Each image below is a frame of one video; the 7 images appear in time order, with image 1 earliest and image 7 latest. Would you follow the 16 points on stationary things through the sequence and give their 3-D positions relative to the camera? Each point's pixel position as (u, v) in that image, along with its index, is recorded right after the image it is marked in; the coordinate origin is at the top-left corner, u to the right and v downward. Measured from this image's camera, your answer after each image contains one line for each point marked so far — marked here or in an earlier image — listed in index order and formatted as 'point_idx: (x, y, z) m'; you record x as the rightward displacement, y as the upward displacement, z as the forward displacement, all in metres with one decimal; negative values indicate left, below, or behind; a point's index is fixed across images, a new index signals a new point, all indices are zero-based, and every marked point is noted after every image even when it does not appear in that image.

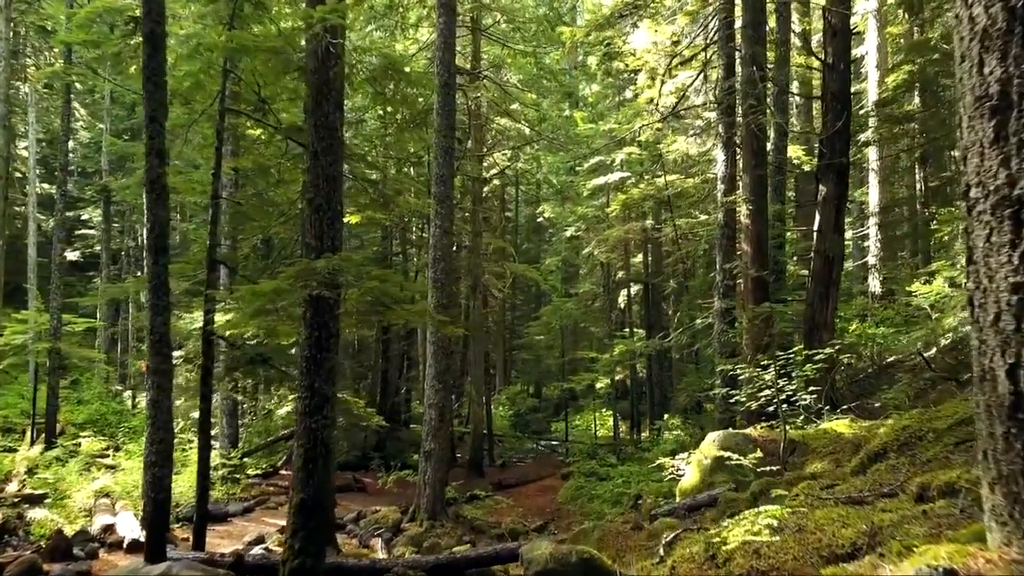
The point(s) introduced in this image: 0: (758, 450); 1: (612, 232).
0: (+2.6, -1.7, +8.0) m
1: (+2.5, +1.4, +19.4) m
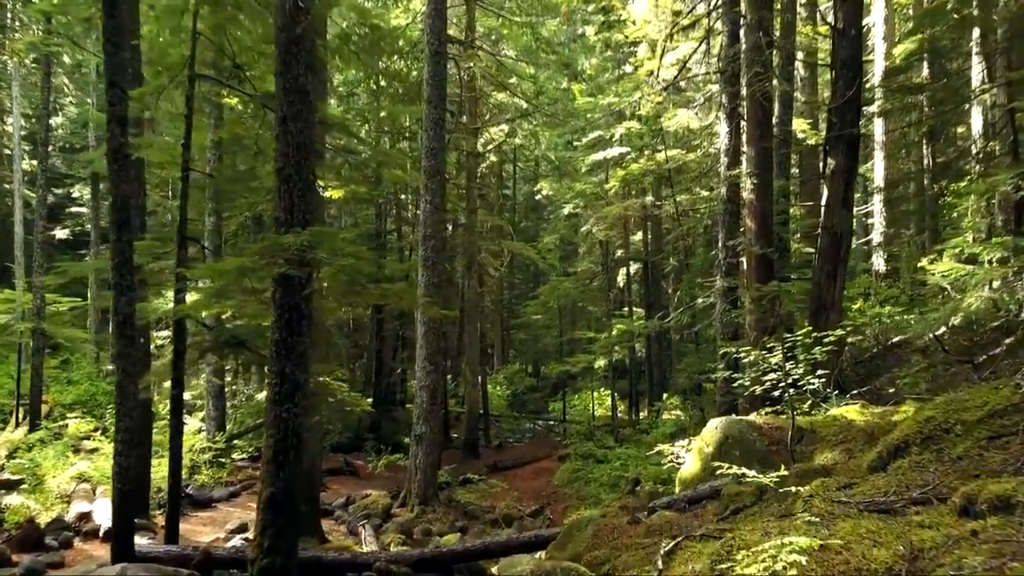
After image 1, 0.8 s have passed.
0: (+2.5, -1.5, +7.5) m
1: (+2.4, +1.9, +18.9) m
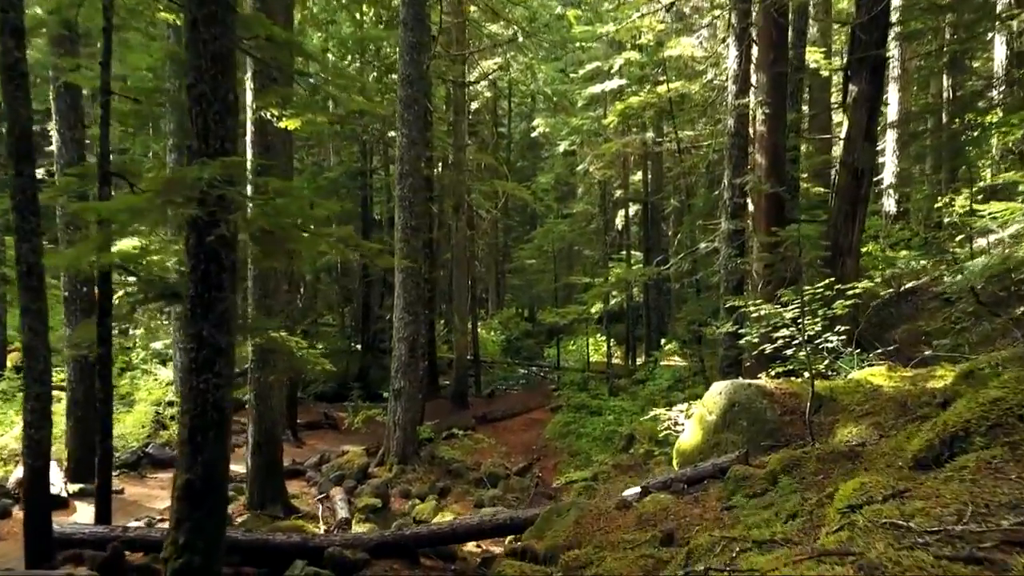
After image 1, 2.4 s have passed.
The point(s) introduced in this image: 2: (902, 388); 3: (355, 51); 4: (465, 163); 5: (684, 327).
0: (+2.2, -1.0, +6.5) m
1: (+2.2, +3.3, +17.6) m
2: (+3.1, -0.8, +6.1) m
3: (-3.3, +5.0, +16.2) m
4: (-1.2, +3.1, +19.1) m
5: (+3.8, -0.9, +16.8) m
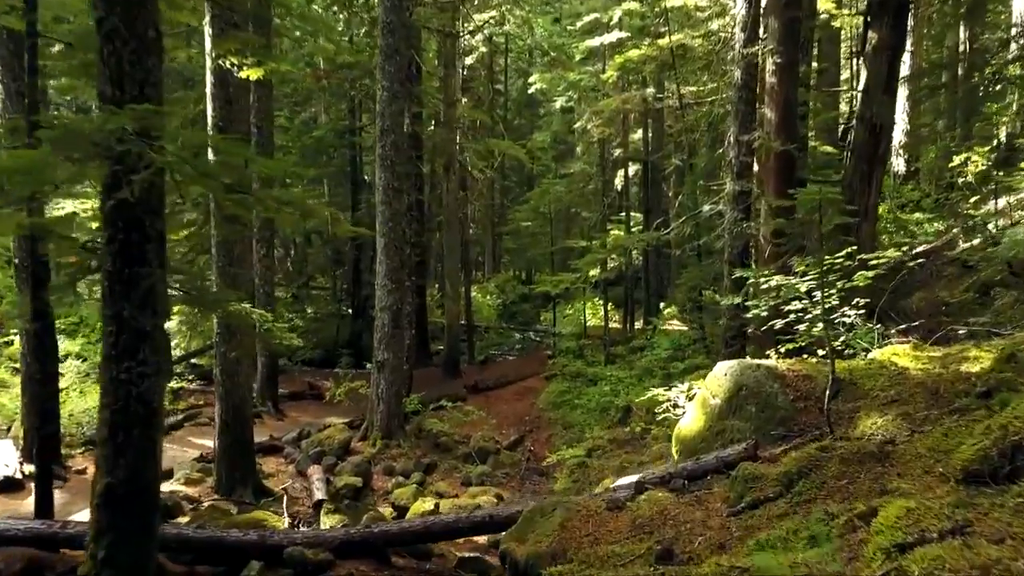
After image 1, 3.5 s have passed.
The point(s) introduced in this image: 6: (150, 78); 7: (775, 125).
0: (+2.1, -0.8, +5.8) m
1: (+2.0, +4.0, +16.7) m
2: (+3.0, -0.6, +5.4) m
3: (-3.5, +5.7, +15.2) m
4: (-1.3, +4.0, +18.2) m
5: (+3.6, -0.1, +16.1) m
6: (-2.0, +1.2, +4.3) m
7: (+3.3, +2.0, +9.5) m
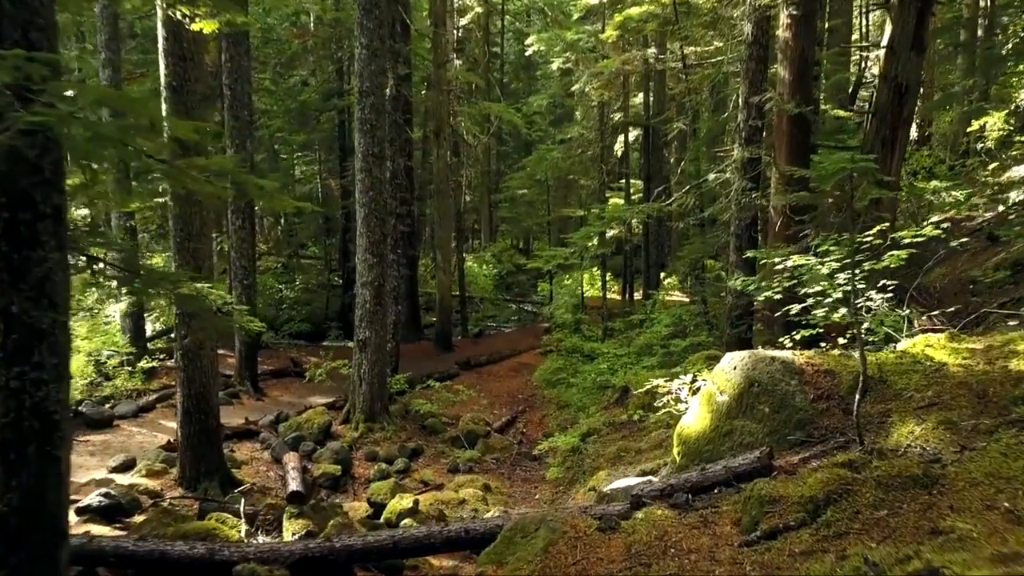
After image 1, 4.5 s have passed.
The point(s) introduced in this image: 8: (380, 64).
0: (+2.0, -0.7, +5.1) m
1: (+1.9, +4.6, +15.7) m
2: (+2.8, -0.5, +4.7) m
3: (-3.6, +6.2, +14.2) m
4: (-1.5, +4.6, +17.3) m
5: (+3.5, +0.4, +15.4) m
6: (-2.2, +1.2, +3.5) m
7: (+3.1, +2.3, +8.6) m
8: (-1.8, +3.1, +10.5) m
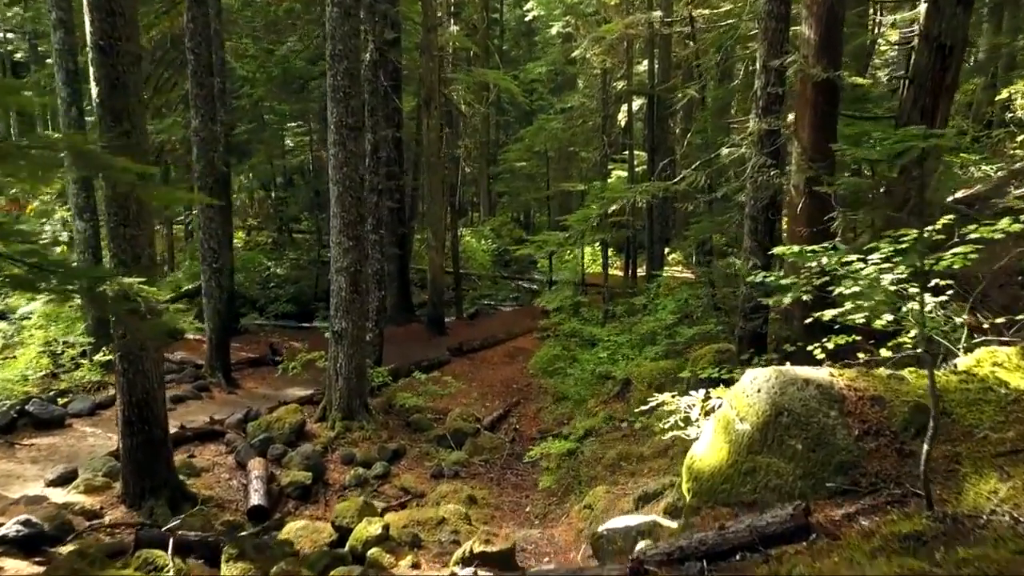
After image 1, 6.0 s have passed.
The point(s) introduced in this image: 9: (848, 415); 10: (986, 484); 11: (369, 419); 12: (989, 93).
0: (+1.8, -0.7, +4.1) m
1: (+1.8, +5.0, +14.6) m
2: (+2.7, -0.5, +3.7) m
3: (-3.7, +6.5, +12.9) m
4: (-1.6, +5.0, +16.1) m
5: (+3.4, +0.8, +14.3) m
6: (-2.3, +1.1, +2.5) m
7: (+3.0, +2.4, +7.5) m
8: (-1.9, +3.2, +9.4) m
9: (+1.8, -0.7, +4.2) m
10: (+2.1, -0.8, +3.3) m
11: (-1.9, -1.7, +10.3) m
12: (+9.2, +3.8, +14.8) m
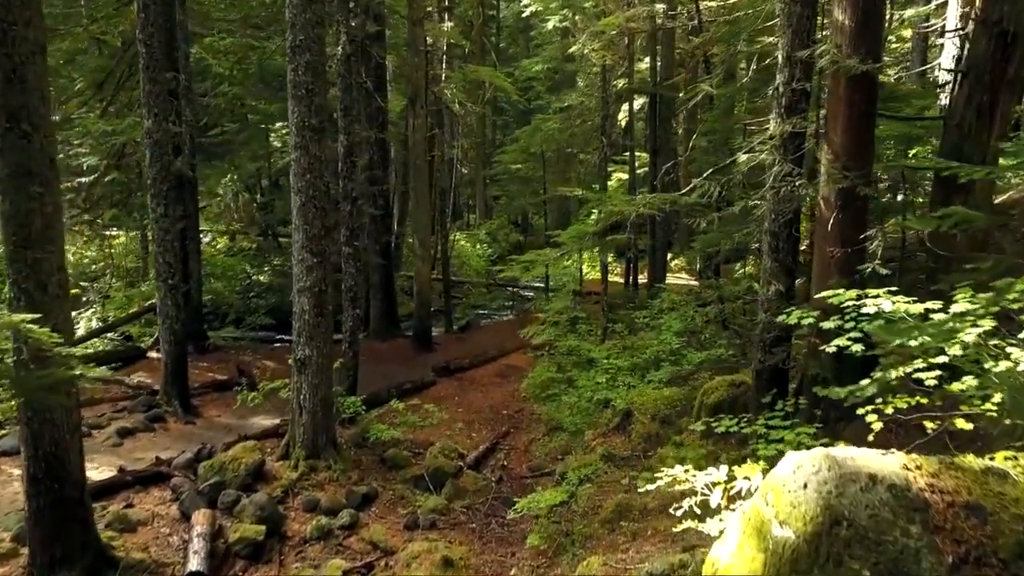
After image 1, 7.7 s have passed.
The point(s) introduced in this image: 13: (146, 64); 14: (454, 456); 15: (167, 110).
0: (+1.6, -1.0, +3.0) m
1: (+1.7, +4.7, +13.4) m
2: (+2.5, -0.8, +2.6) m
3: (-3.9, +6.3, +11.8) m
4: (-1.7, +4.8, +15.0) m
5: (+3.2, +0.5, +13.2) m
6: (-2.5, +0.9, +1.4) m
7: (+2.8, +2.1, +6.4) m
8: (-2.1, +3.0, +8.3) m
9: (+1.7, -0.9, +3.0) m
10: (+1.9, -1.1, +2.2) m
11: (-2.1, -2.0, +9.2) m
12: (+9.0, +3.5, +13.7) m
13: (-4.9, +3.0, +10.3) m
14: (-0.8, -2.1, +9.8) m
15: (-4.8, +2.5, +10.7) m
